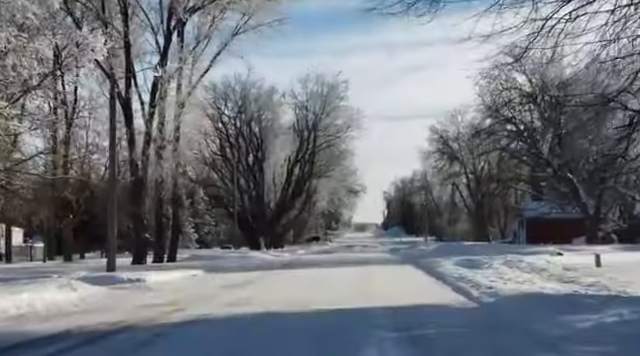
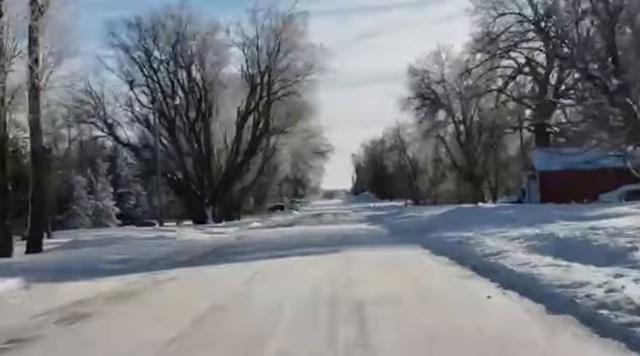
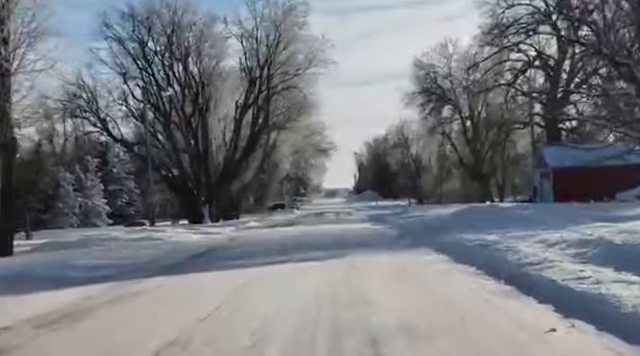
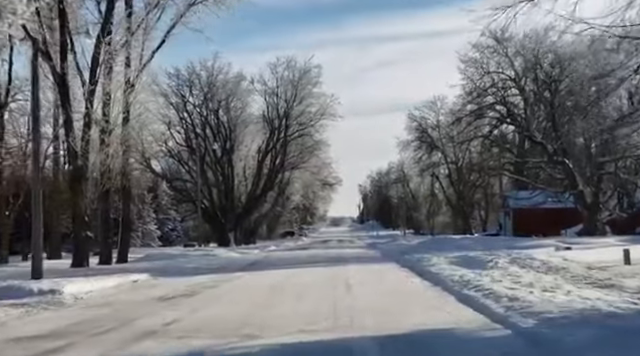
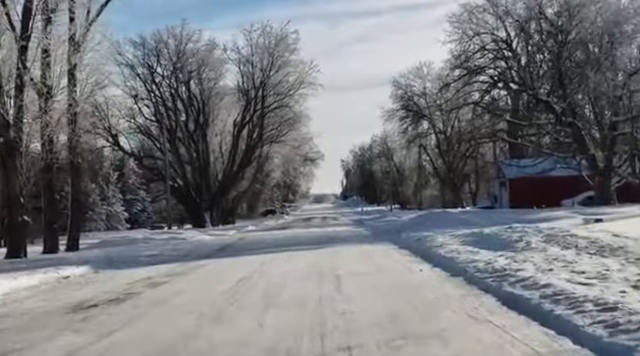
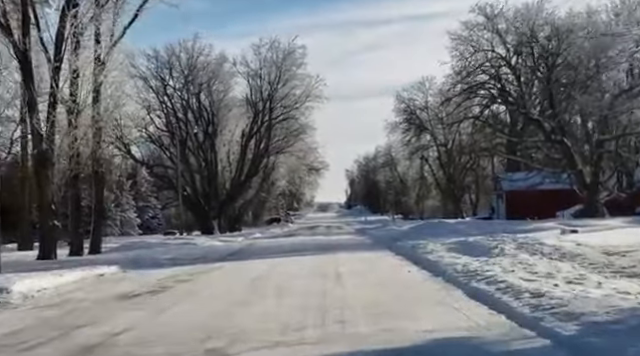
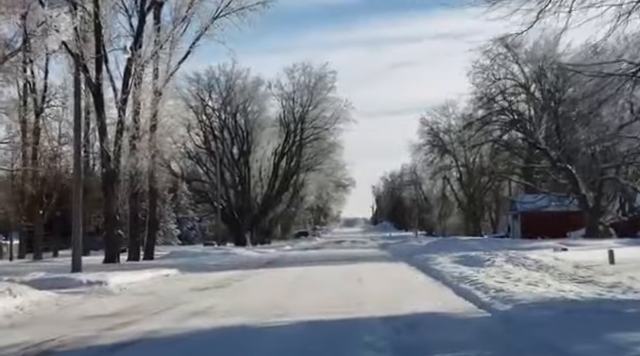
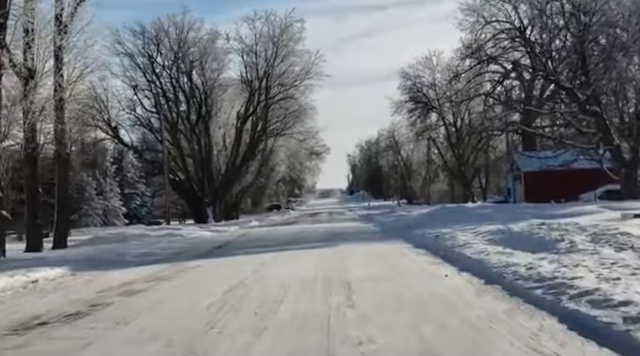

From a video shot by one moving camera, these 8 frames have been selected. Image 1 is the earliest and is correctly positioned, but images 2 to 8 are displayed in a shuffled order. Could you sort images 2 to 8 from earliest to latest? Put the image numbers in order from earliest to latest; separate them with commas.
7, 4, 6, 5, 8, 2, 3
